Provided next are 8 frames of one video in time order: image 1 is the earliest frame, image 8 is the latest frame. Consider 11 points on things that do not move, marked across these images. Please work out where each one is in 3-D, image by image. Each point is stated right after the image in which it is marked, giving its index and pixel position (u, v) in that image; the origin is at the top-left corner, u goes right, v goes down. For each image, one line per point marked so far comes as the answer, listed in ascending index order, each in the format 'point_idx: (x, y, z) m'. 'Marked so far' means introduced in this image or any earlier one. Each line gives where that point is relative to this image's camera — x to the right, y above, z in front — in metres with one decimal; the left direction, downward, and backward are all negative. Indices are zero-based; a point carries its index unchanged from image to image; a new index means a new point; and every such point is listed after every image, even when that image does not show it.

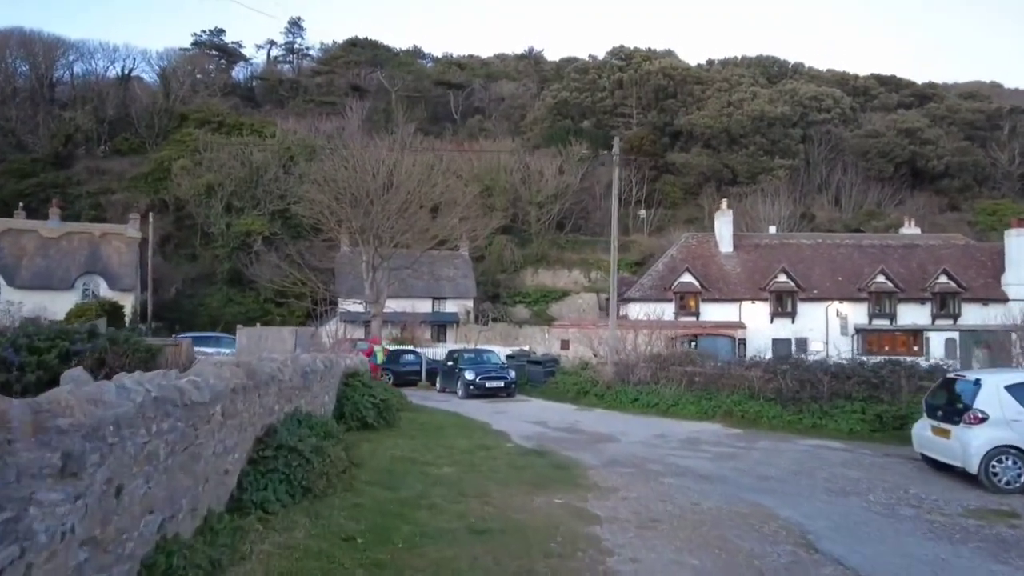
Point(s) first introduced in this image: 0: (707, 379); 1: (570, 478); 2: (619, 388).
0: (+5.1, -2.3, +17.2) m
1: (+0.8, -2.6, +8.9) m
2: (+3.1, -2.8, +18.8) m
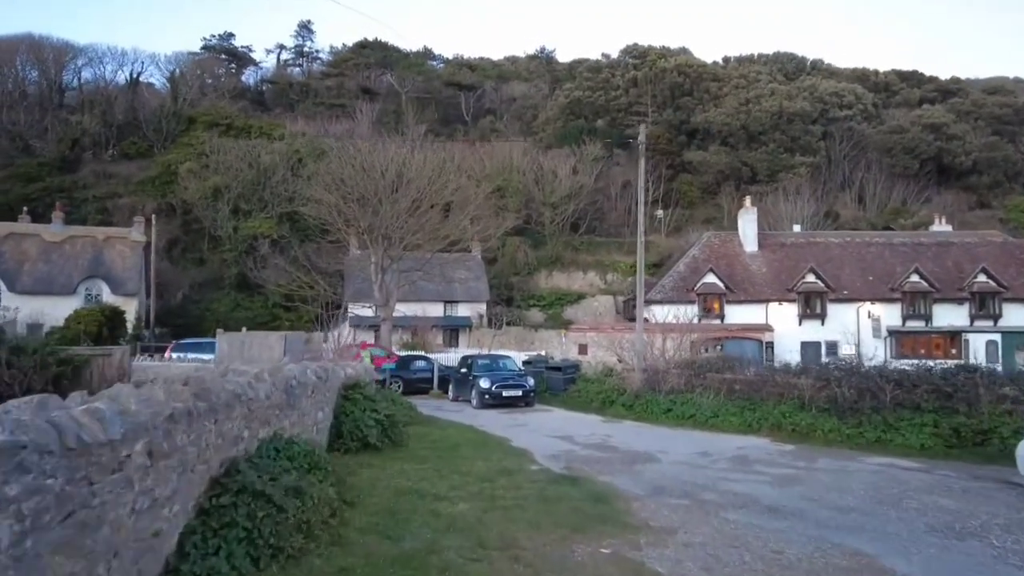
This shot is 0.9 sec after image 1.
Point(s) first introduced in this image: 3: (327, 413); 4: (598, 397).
0: (+5.6, -2.3, +15.5) m
1: (+1.1, -2.5, +7.3) m
2: (+3.6, -2.8, +17.2) m
3: (-2.7, -1.8, +9.3) m
4: (+2.4, -3.1, +18.6) m
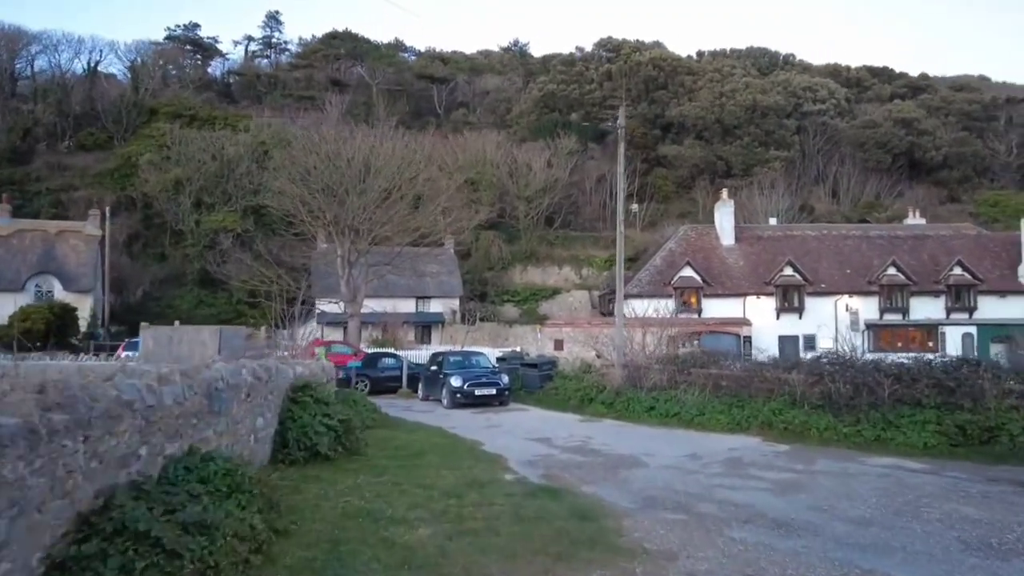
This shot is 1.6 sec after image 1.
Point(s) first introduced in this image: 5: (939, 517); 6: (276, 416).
0: (+5.0, -2.1, +14.6) m
1: (+0.8, -2.3, +6.3) m
2: (+2.9, -2.6, +16.2) m
3: (-3.0, -1.6, +8.1) m
4: (+1.7, -2.9, +17.6) m
5: (+4.8, -2.6, +7.4) m
6: (-3.0, -1.6, +8.5) m
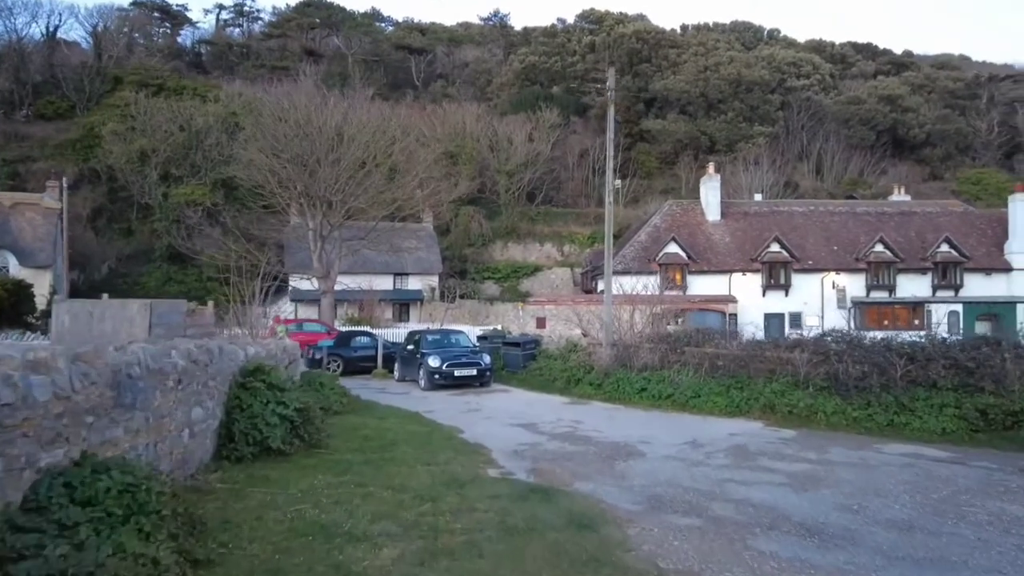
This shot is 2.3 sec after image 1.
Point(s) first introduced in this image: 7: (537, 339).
0: (+4.6, -1.5, +13.6) m
1: (+0.7, -2.1, +5.2) m
2: (+2.5, -2.0, +15.2) m
3: (-3.2, -1.3, +6.9) m
4: (+1.3, -2.2, +16.6) m
5: (+4.6, -2.3, +6.5) m
6: (-3.2, -1.3, +7.3) m
7: (+0.7, -1.5, +19.6) m
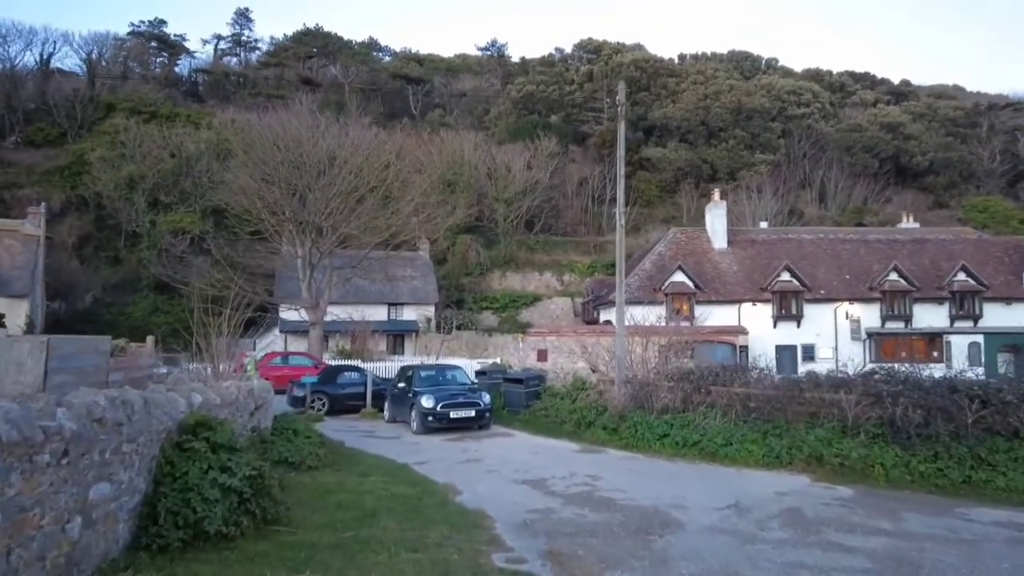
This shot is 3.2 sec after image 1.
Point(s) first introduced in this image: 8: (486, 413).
0: (+4.7, -2.1, +11.9) m
1: (+0.8, -2.2, +3.5) m
2: (+2.6, -2.6, +13.5) m
3: (-3.1, -1.5, +5.2) m
4: (+1.3, -2.9, +14.8) m
5: (+4.7, -2.5, +4.8) m
6: (-3.1, -1.6, +5.6) m
7: (+0.8, -2.4, +17.9) m
8: (-0.6, -2.9, +15.6) m
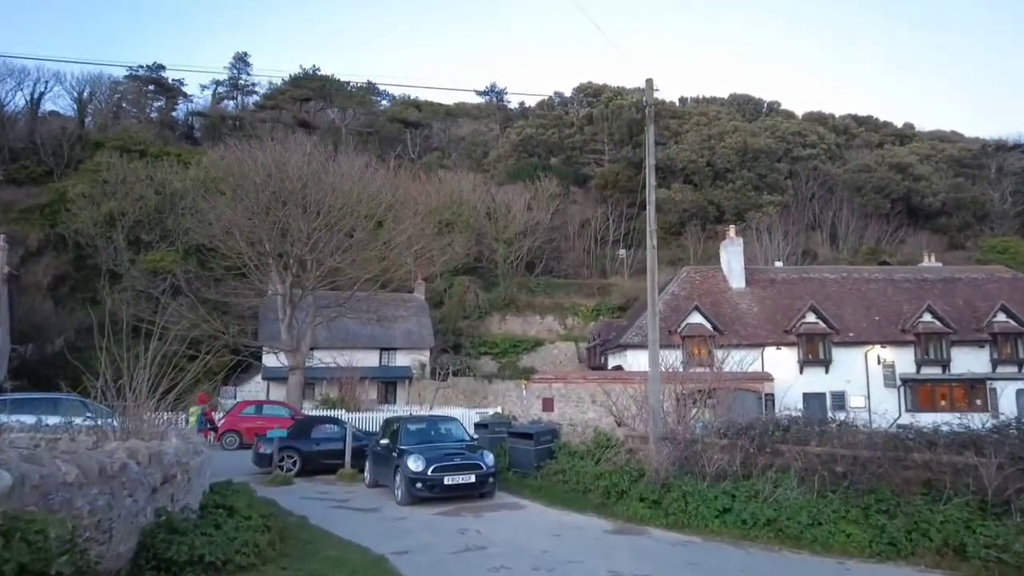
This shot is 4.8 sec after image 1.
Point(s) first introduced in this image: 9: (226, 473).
0: (+4.9, -2.5, +9.0) m
1: (+1.1, -2.0, +0.5) m
2: (+2.7, -3.1, +10.4) m
3: (-2.8, -1.4, +2.3) m
4: (+1.5, -3.5, +11.8) m
5: (+4.9, -2.4, +1.8) m
6: (-2.9, -1.5, +2.7) m
7: (+1.0, -3.2, +14.9) m
8: (-0.4, -3.6, +12.6) m
9: (-7.4, -4.8, +17.1) m
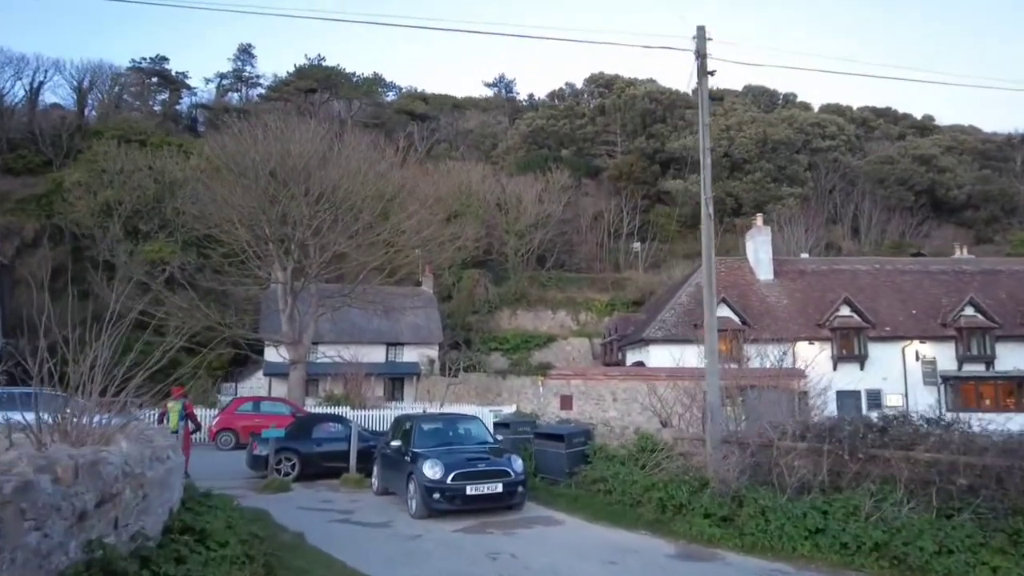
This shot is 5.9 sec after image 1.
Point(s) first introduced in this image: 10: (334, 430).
0: (+5.4, -2.1, +7.1) m
1: (+1.5, -1.7, -1.3) m
2: (+3.3, -2.7, +8.6) m
3: (-2.4, -1.0, +0.5) m
4: (+2.0, -3.1, +10.0) m
5: (+5.4, -2.0, -0.1) m
6: (-2.4, -1.1, +0.8) m
7: (+1.5, -2.8, +13.1) m
8: (+0.1, -3.2, +10.7) m
9: (-6.8, -4.3, +15.3) m
10: (-4.1, -3.2, +15.2) m
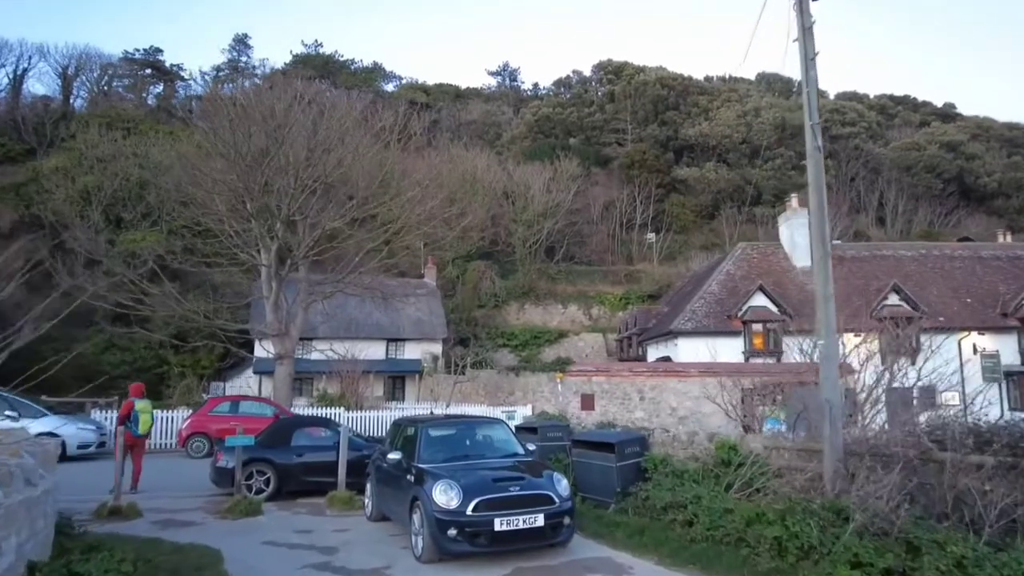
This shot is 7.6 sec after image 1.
0: (+5.9, -1.6, +4.1) m
1: (+2.0, -1.1, -4.3) m
2: (+3.8, -2.2, +5.6) m
3: (-1.9, -0.5, -2.5) m
4: (+2.5, -2.6, +7.0) m
5: (+5.9, -1.4, -3.1) m
6: (-1.9, -0.6, -2.1) m
7: (+2.0, -2.2, +10.1) m
8: (+0.6, -2.6, +7.8) m
9: (-6.3, -3.8, +12.3) m
10: (-3.6, -2.7, +12.2) m
